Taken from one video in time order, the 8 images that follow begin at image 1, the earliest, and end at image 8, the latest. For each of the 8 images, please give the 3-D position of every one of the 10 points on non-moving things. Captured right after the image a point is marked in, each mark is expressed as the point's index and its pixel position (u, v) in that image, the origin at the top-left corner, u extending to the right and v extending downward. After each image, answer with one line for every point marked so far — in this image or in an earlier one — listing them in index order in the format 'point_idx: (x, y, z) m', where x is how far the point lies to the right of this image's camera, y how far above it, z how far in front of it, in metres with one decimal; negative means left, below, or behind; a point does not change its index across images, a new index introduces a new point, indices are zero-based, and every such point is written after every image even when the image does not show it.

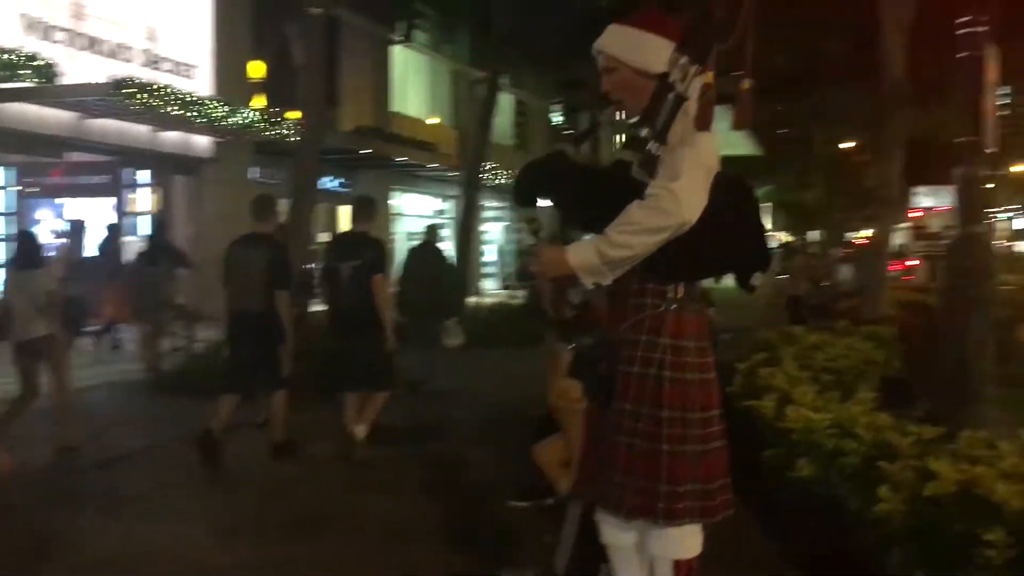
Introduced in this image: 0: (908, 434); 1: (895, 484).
0: (+1.8, -0.7, +4.8) m
1: (+1.4, -0.7, +3.9) m
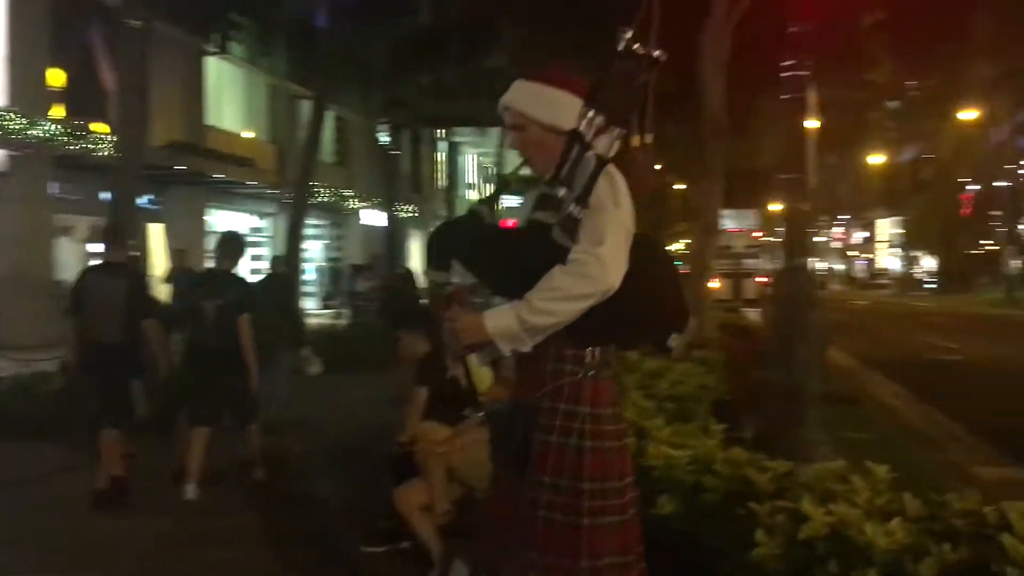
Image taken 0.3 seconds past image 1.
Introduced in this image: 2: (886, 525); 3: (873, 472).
0: (+1.2, -0.8, +4.9) m
1: (+1.0, -0.9, +4.0) m
2: (+1.4, -0.9, +3.9) m
3: (+1.6, -0.8, +4.8) m
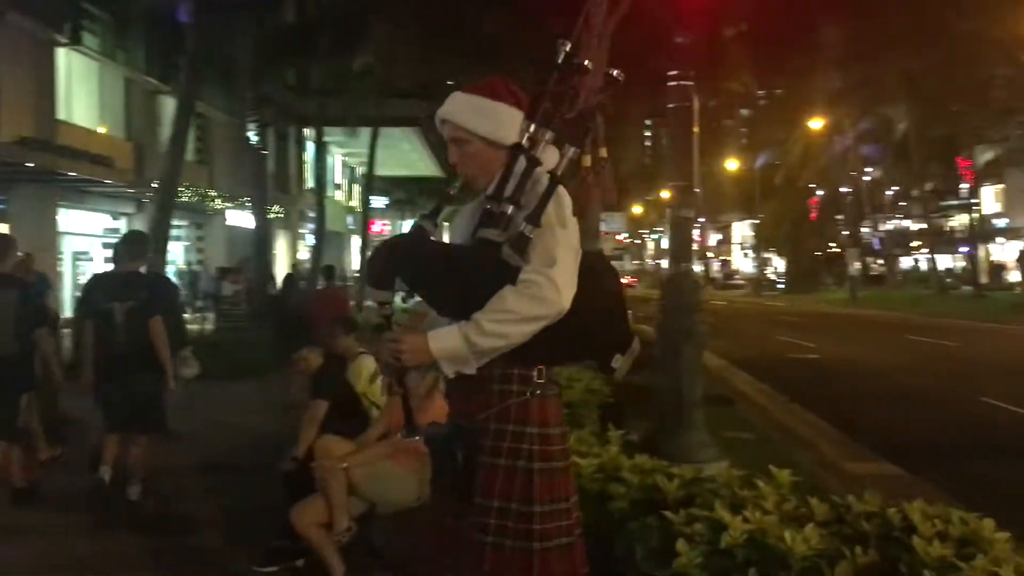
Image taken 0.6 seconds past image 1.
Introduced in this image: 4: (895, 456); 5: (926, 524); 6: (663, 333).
0: (+0.7, -0.9, +5.0) m
1: (+0.7, -0.9, +4.1) m
2: (+1.1, -0.9, +4.0) m
3: (+1.2, -0.9, +4.9) m
4: (+3.5, -1.5, +9.8) m
5: (+1.6, -0.9, +4.1) m
6: (+1.2, -0.4, +8.3) m
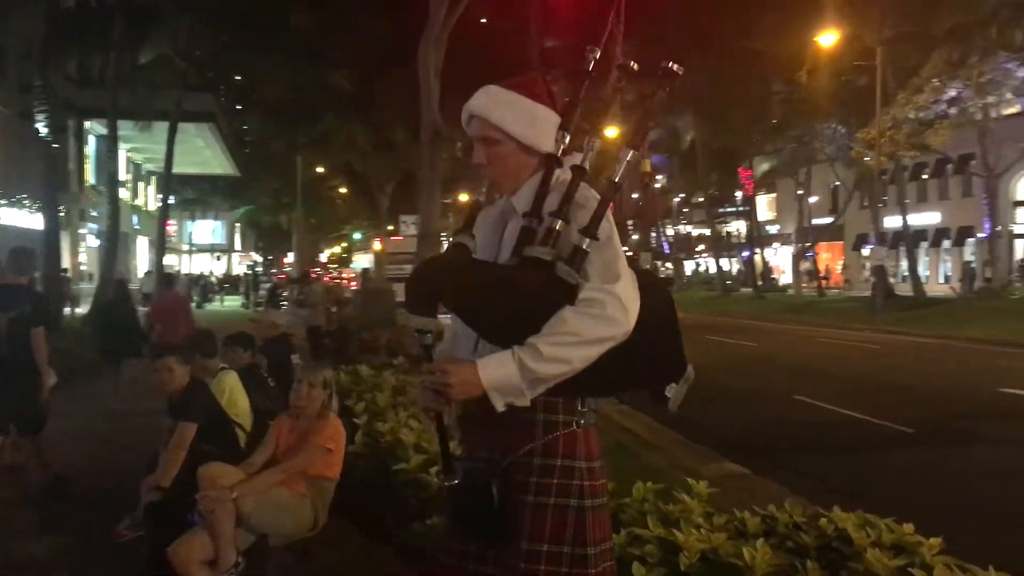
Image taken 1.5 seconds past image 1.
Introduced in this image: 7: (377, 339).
0: (+0.3, -0.9, +4.8) m
1: (+0.5, -1.0, +3.9) m
2: (+0.9, -0.9, +3.9) m
3: (+0.8, -0.9, +4.9) m
4: (+2.1, -1.6, +10.1) m
5: (+1.3, -0.9, +4.1) m
6: (+0.1, -0.4, +8.2) m
7: (-1.7, -0.6, +13.3) m
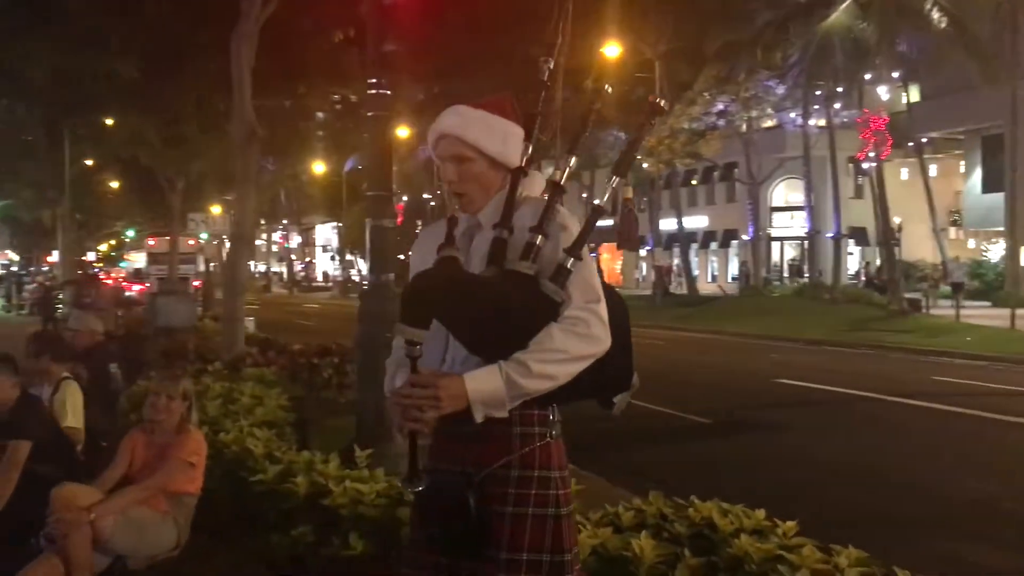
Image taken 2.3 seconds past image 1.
0: (-0.2, -1.0, +4.9) m
1: (+0.1, -1.0, +4.0) m
2: (+0.5, -1.0, +4.1) m
3: (+0.2, -0.9, +5.0) m
4: (+0.4, -1.6, +10.4) m
5: (+0.9, -1.0, +4.4) m
6: (-1.1, -0.5, +8.1) m
7: (-4.0, -0.7, +12.8) m
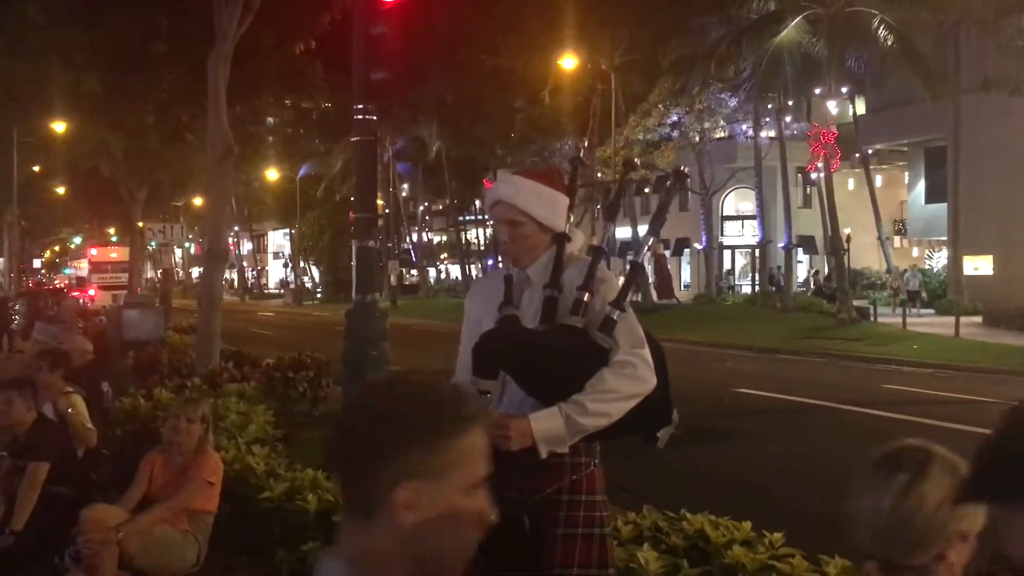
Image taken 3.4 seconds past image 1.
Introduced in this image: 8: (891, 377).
0: (-0.2, -1.1, +5.2) m
1: (+0.1, -1.1, +4.3) m
2: (+0.5, -1.1, +4.5) m
3: (+0.2, -1.1, +5.3) m
4: (+0.1, -1.8, +10.8) m
5: (+0.9, -1.1, +4.8) m
6: (-1.3, -0.6, +8.4) m
7: (-4.3, -0.8, +12.9) m
8: (+6.6, -1.6, +18.7) m
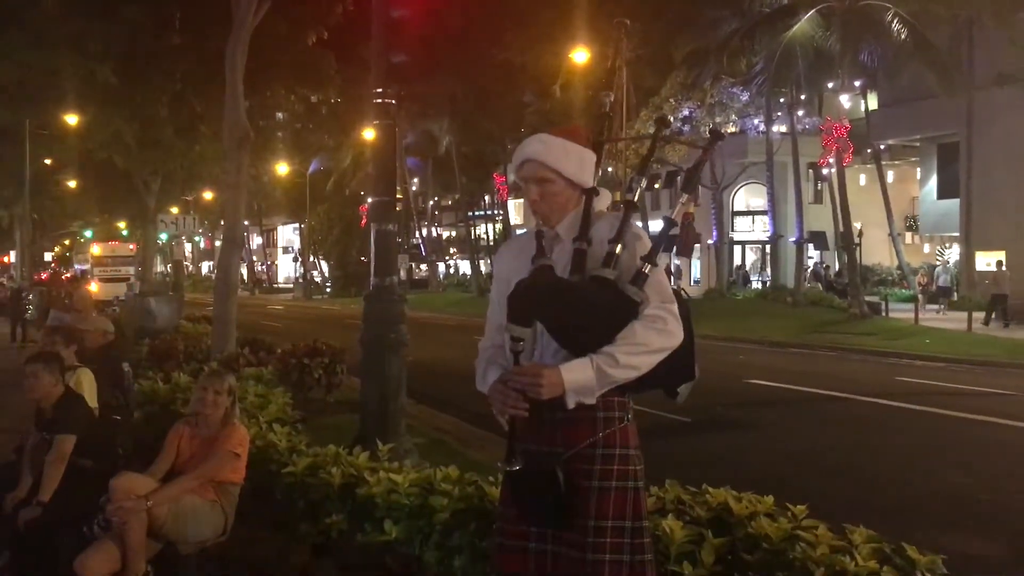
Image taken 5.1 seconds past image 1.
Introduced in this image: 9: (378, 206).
0: (-0.1, -1.0, +5.2) m
1: (+0.2, -1.0, +4.4) m
2: (+0.6, -1.0, +4.5) m
3: (+0.4, -1.0, +5.4) m
4: (+0.3, -1.6, +10.8) m
5: (+1.0, -1.0, +4.8) m
6: (-1.1, -0.5, +8.4) m
7: (-4.1, -0.7, +13.0) m
8: (+6.8, -1.4, +18.6) m
9: (-1.1, +0.6, +8.4) m
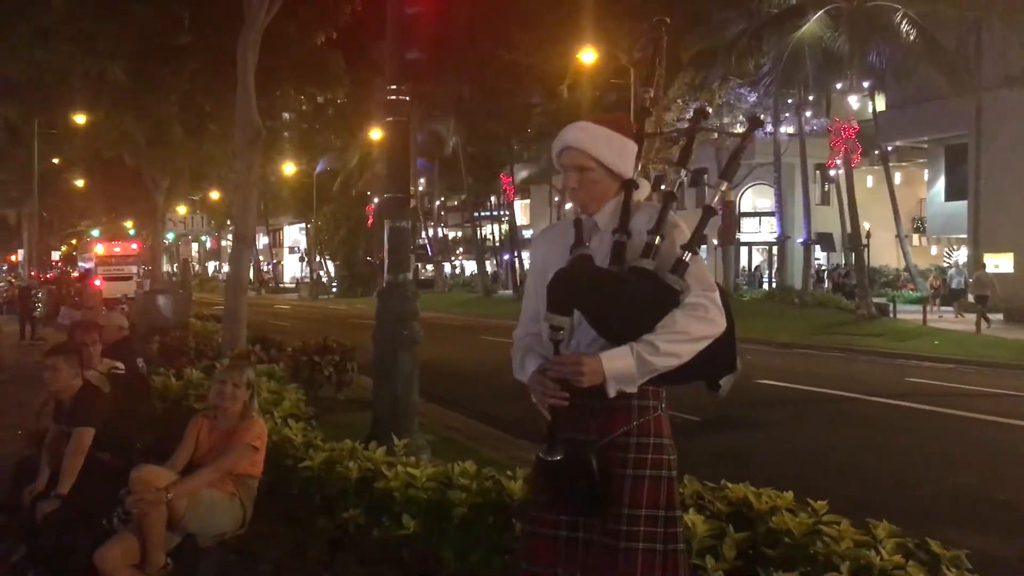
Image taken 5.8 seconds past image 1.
0: (0.0, -0.9, +5.2) m
1: (+0.3, -1.0, +4.4) m
2: (+0.7, -1.0, +4.5) m
3: (+0.4, -0.9, +5.4) m
4: (+0.4, -1.6, +10.8) m
5: (+1.1, -1.0, +4.8) m
6: (-1.0, -0.4, +8.4) m
7: (-4.0, -0.7, +13.0) m
8: (+7.0, -1.4, +18.6) m
9: (-0.9, +0.7, +8.4) m
